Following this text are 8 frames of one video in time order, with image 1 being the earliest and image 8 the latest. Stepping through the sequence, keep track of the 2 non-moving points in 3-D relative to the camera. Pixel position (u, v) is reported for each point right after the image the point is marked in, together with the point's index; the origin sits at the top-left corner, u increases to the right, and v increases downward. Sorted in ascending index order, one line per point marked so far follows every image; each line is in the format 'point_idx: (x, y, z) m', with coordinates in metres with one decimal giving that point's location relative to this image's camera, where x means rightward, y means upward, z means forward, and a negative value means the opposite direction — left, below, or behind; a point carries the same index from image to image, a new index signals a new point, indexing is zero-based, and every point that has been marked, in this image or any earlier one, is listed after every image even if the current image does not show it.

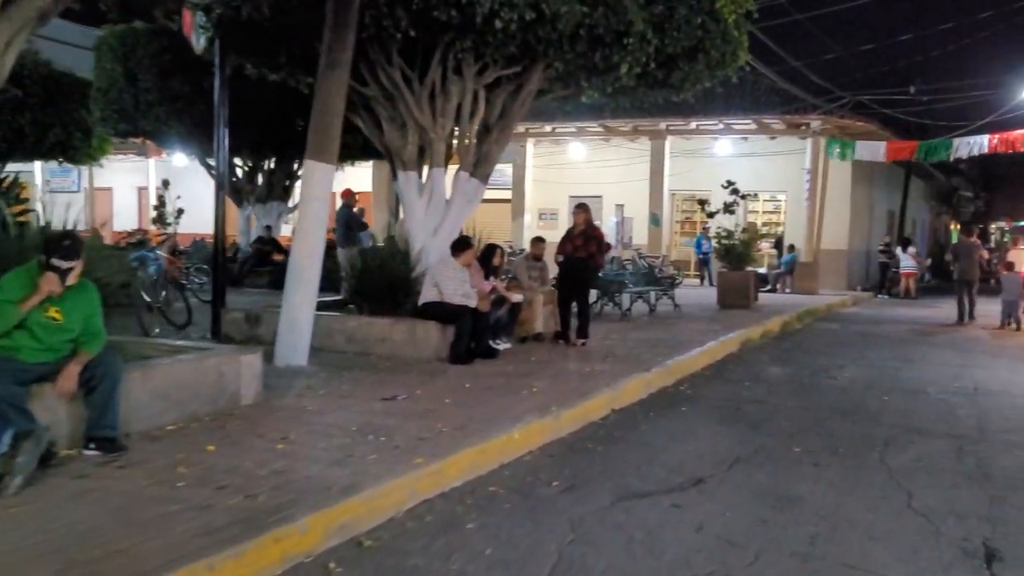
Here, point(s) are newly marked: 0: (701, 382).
0: (+2.0, -1.0, +9.1) m
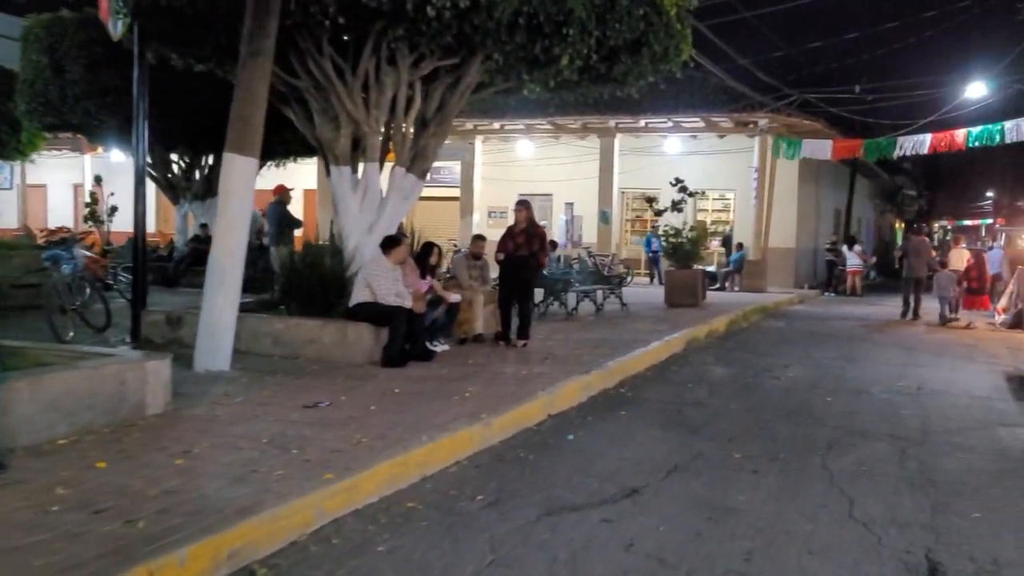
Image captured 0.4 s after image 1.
0: (+1.3, -1.0, +8.8) m
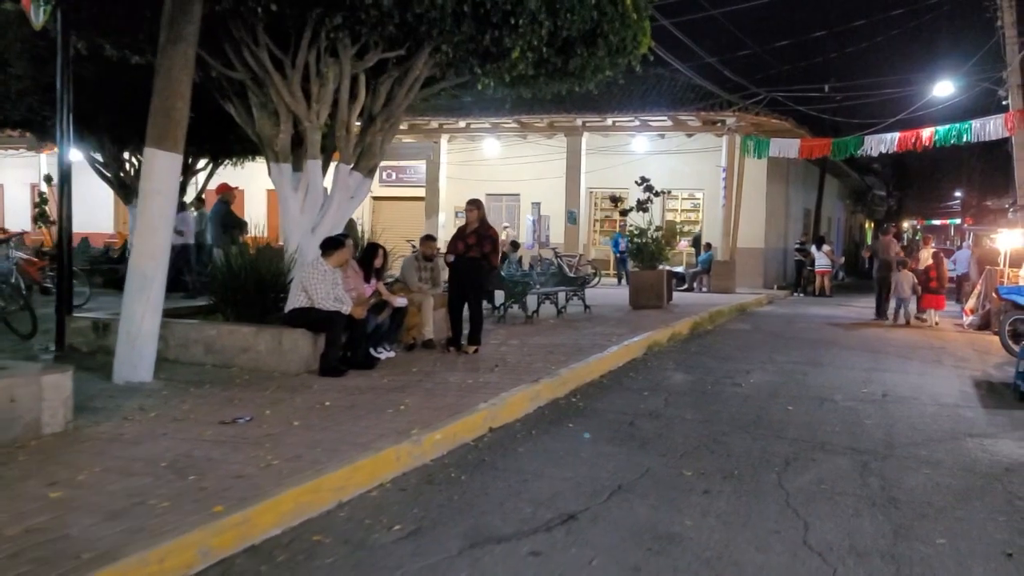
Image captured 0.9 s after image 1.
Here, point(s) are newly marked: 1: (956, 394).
0: (+0.8, -1.0, +8.4) m
1: (+4.5, -1.1, +8.9) m
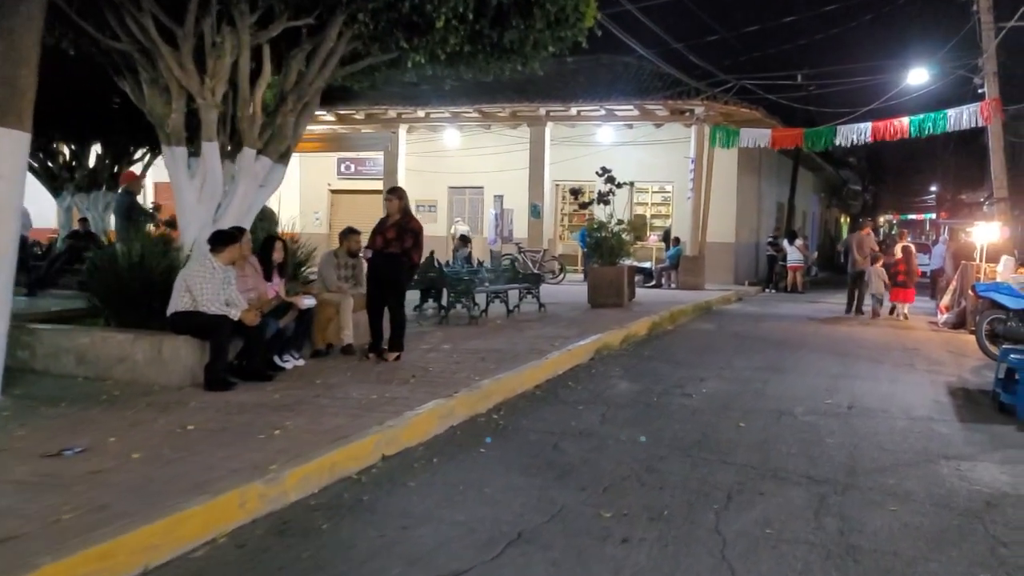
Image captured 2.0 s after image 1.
0: (+0.1, -1.0, +7.3) m
1: (+3.8, -1.1, +8.0) m
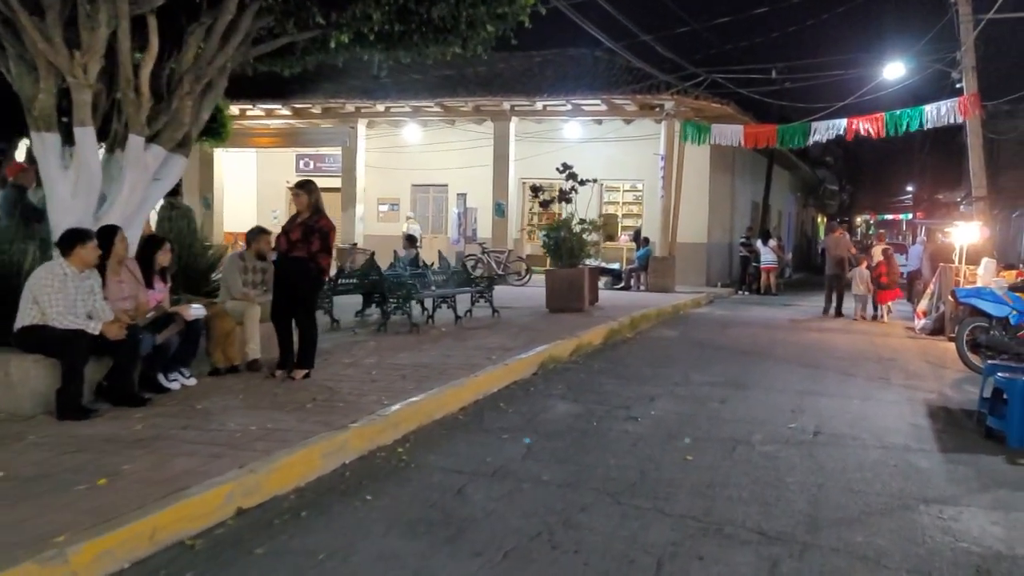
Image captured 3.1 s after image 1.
0: (-0.5, -1.1, +6.3) m
1: (+3.2, -1.1, +7.0) m
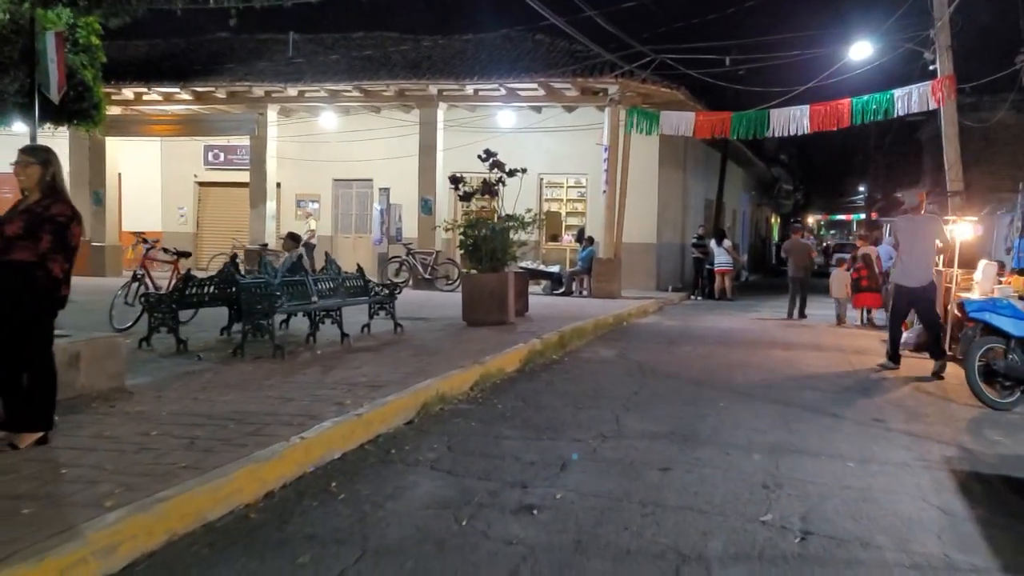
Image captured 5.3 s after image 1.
0: (-1.4, -1.2, +3.8) m
1: (+2.3, -1.2, +4.7) m
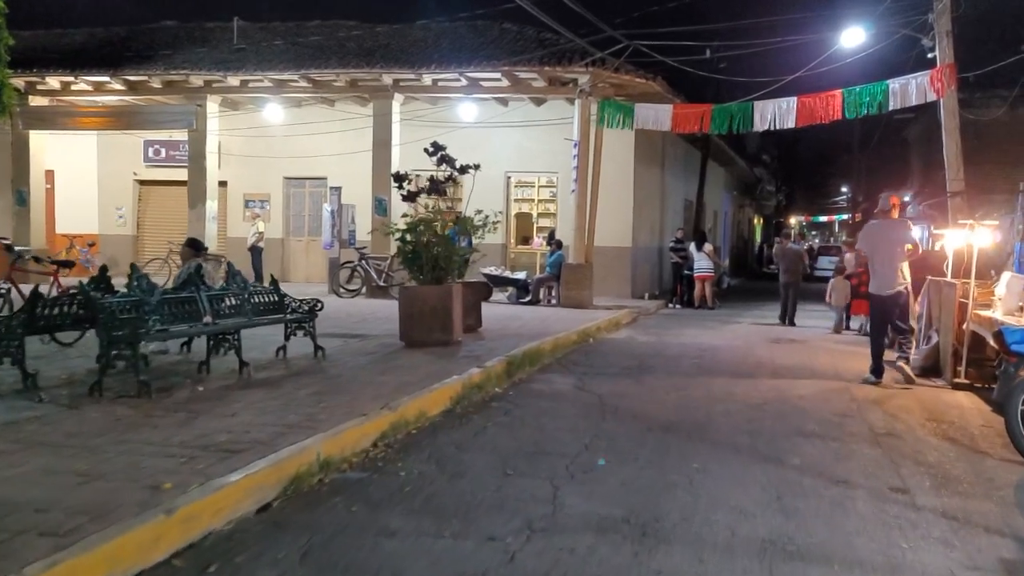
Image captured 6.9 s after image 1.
0: (-1.9, -1.4, +1.9) m
1: (+1.7, -1.4, +2.9) m
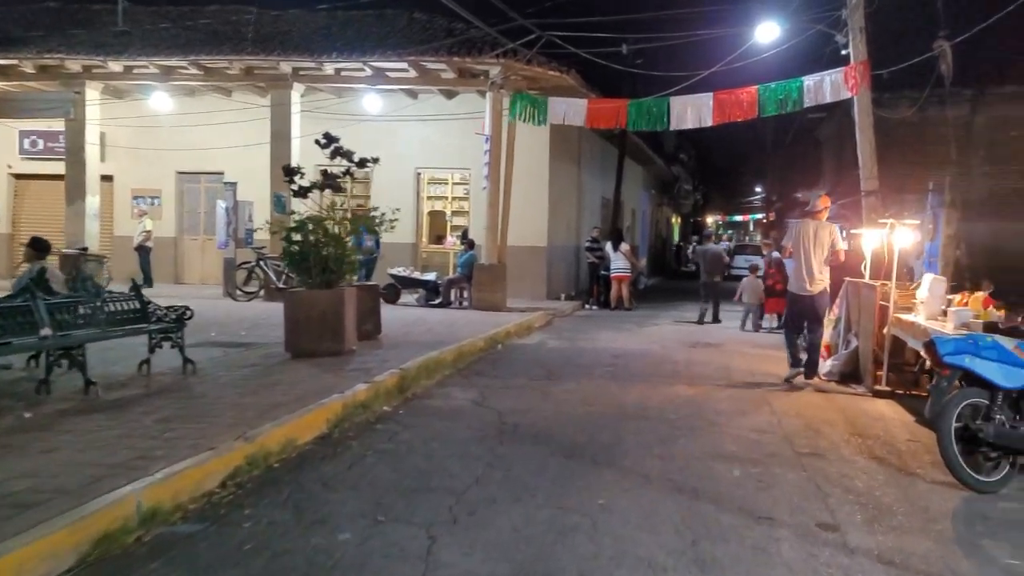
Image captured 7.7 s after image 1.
0: (-2.3, -1.4, +0.9) m
1: (+1.3, -1.5, +2.2) m
